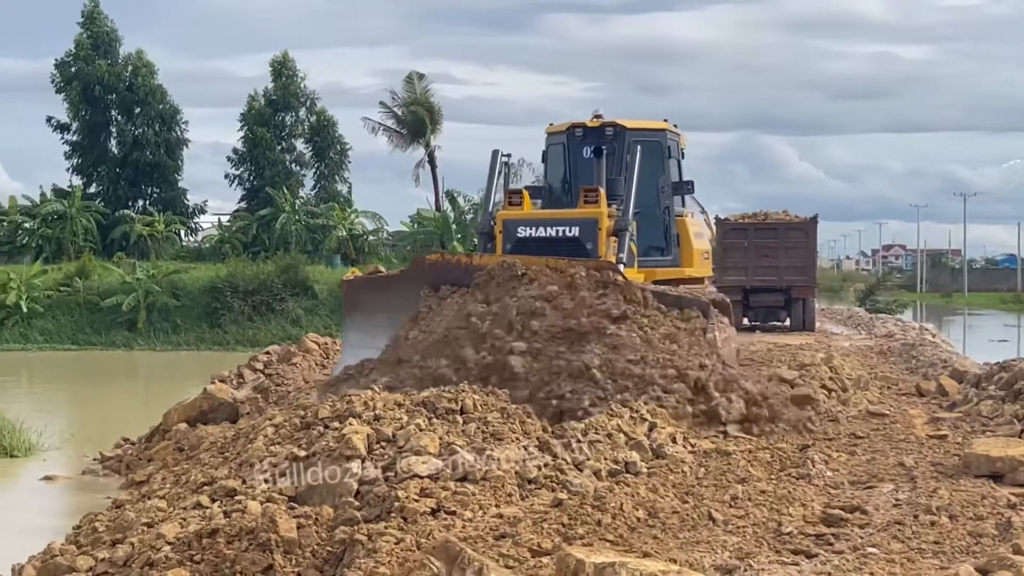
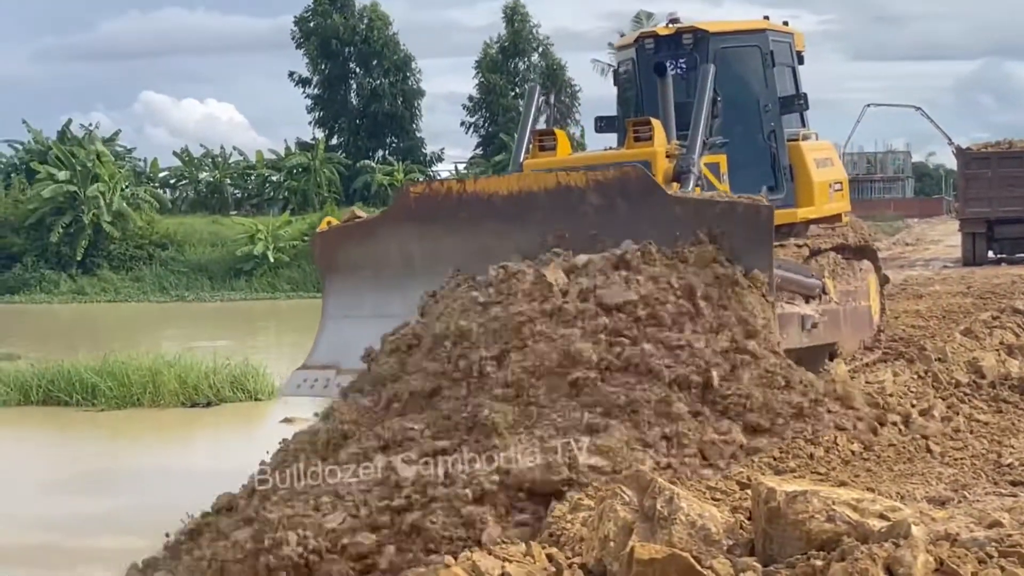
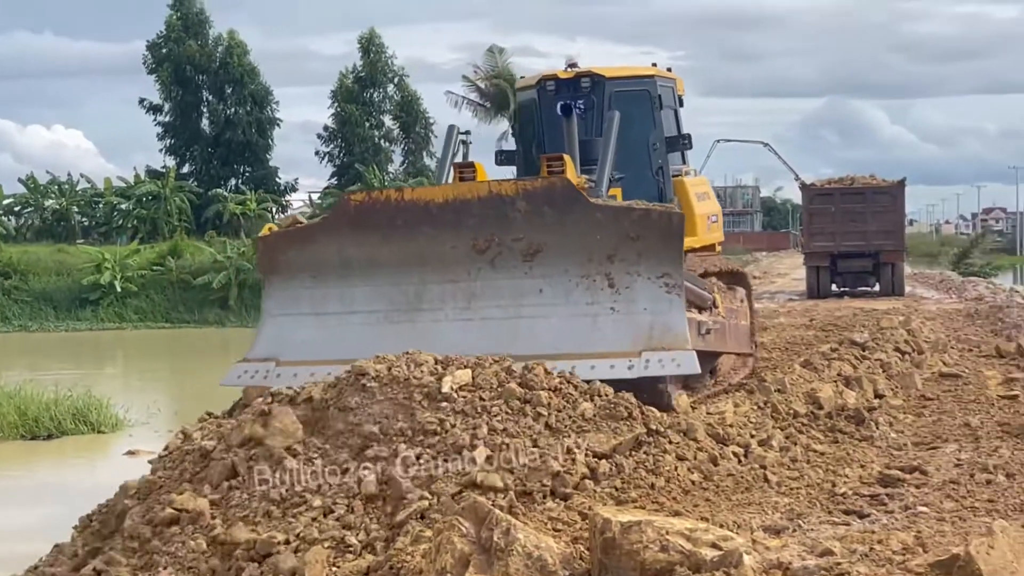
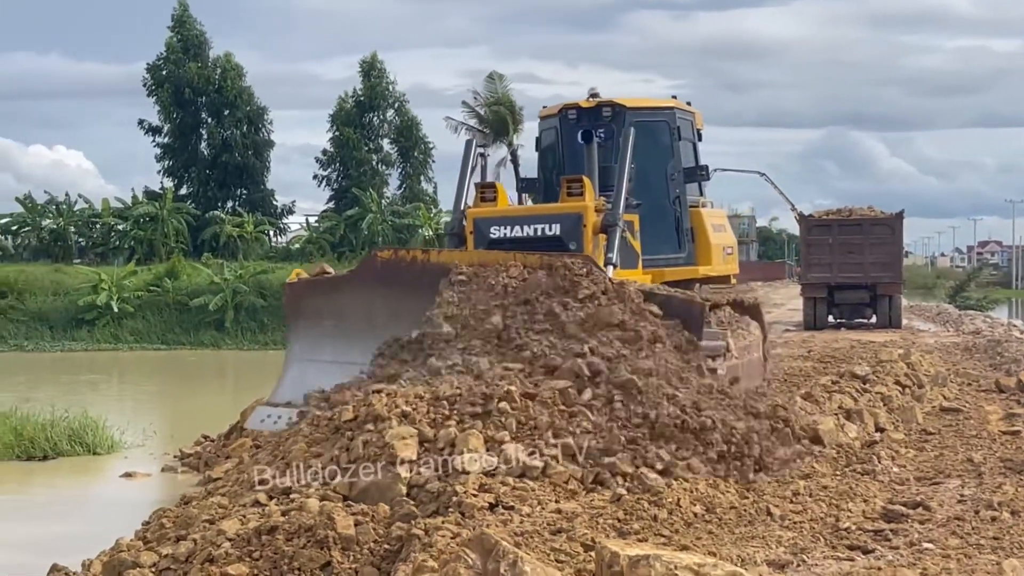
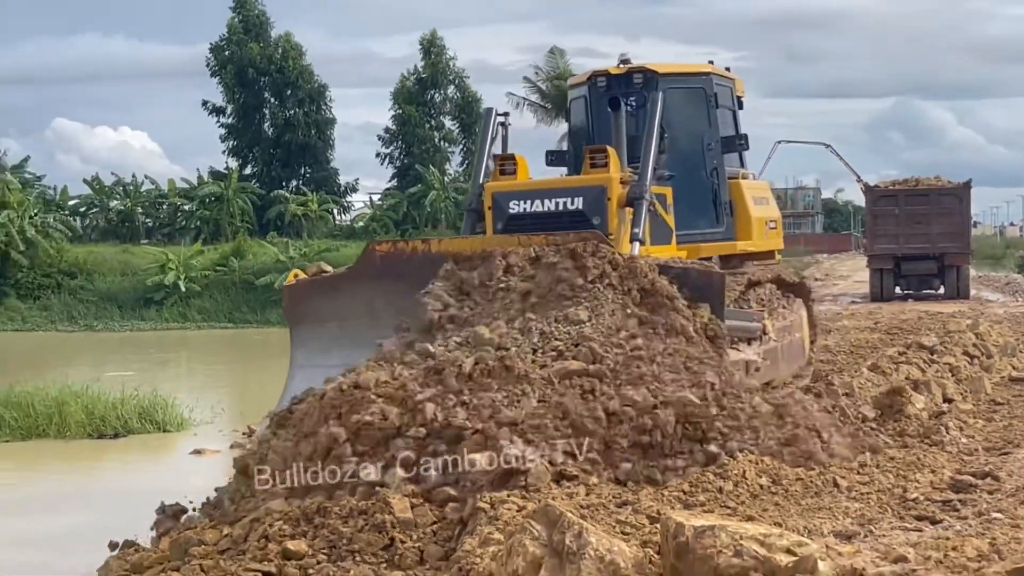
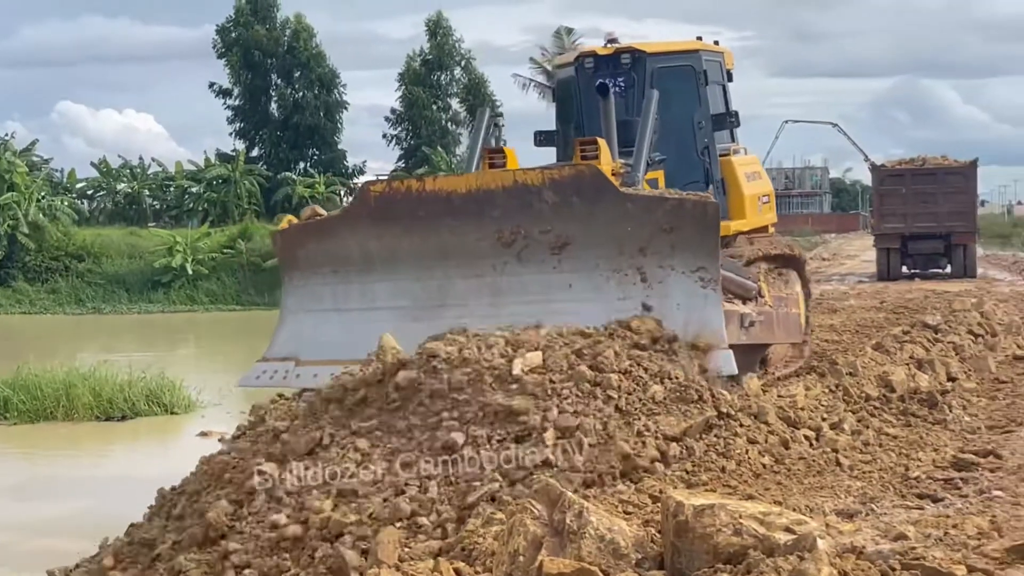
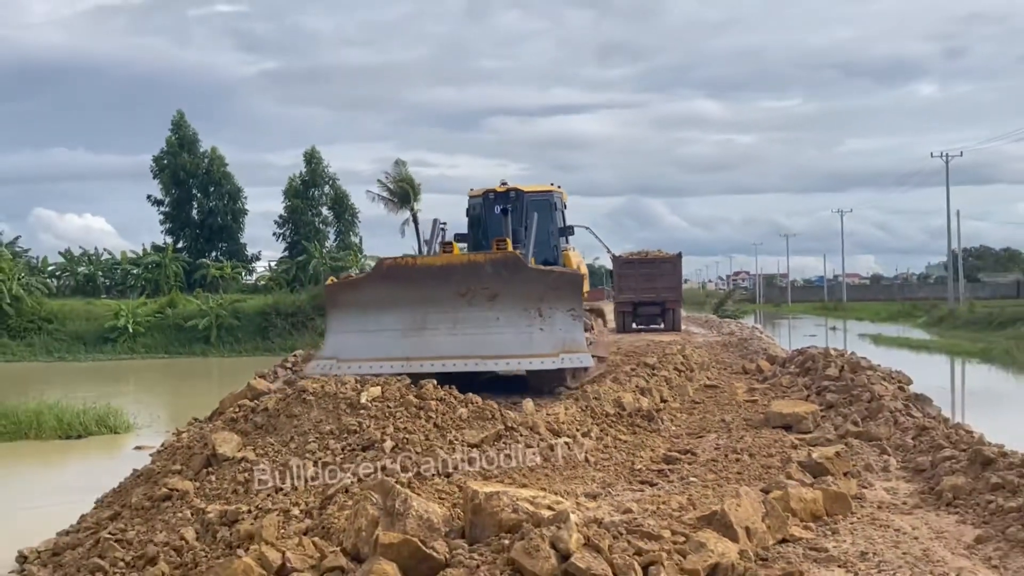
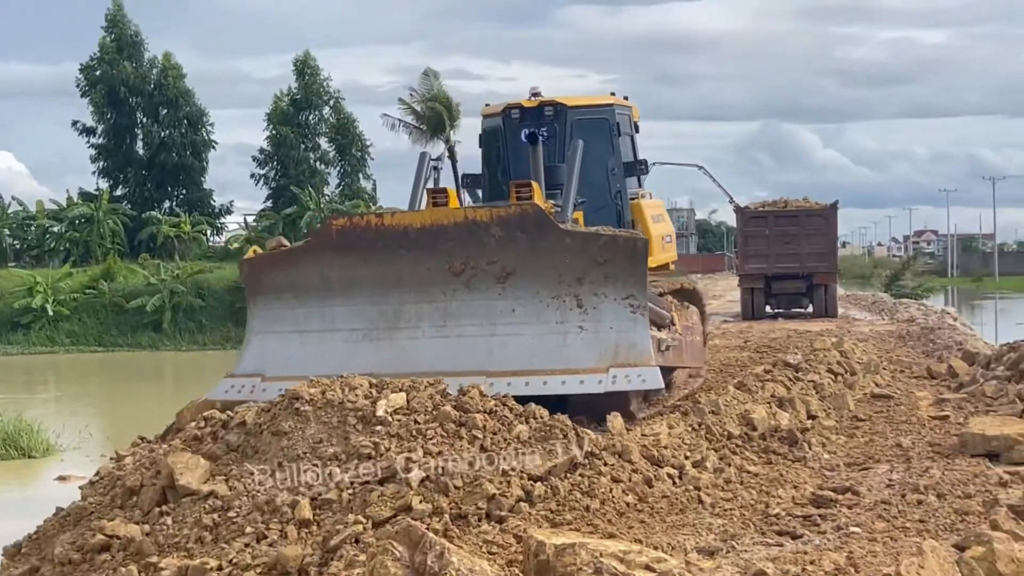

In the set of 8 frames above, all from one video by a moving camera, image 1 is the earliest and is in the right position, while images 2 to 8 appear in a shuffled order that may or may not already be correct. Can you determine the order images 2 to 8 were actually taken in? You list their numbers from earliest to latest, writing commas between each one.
4, 5, 2, 6, 3, 8, 7
